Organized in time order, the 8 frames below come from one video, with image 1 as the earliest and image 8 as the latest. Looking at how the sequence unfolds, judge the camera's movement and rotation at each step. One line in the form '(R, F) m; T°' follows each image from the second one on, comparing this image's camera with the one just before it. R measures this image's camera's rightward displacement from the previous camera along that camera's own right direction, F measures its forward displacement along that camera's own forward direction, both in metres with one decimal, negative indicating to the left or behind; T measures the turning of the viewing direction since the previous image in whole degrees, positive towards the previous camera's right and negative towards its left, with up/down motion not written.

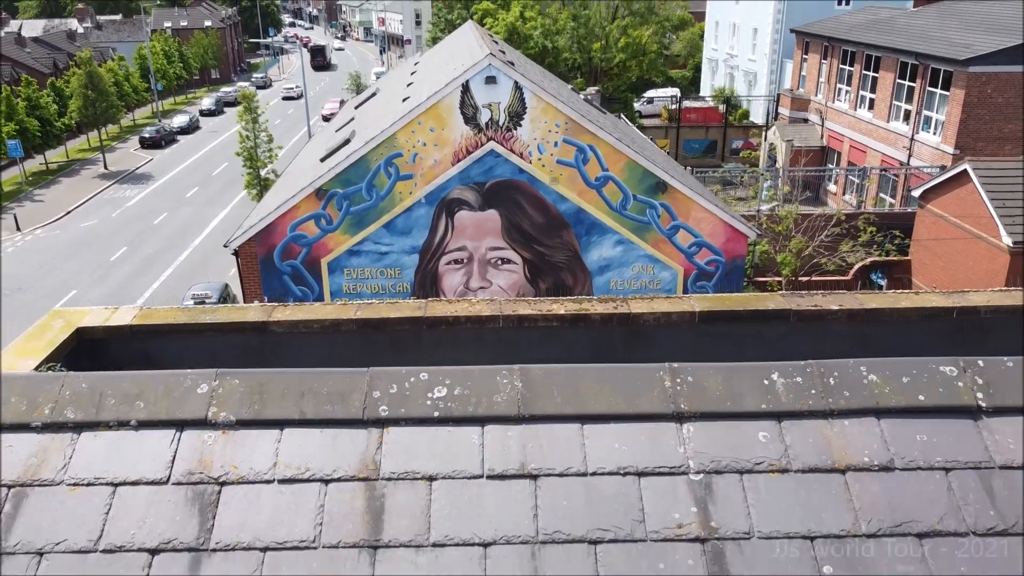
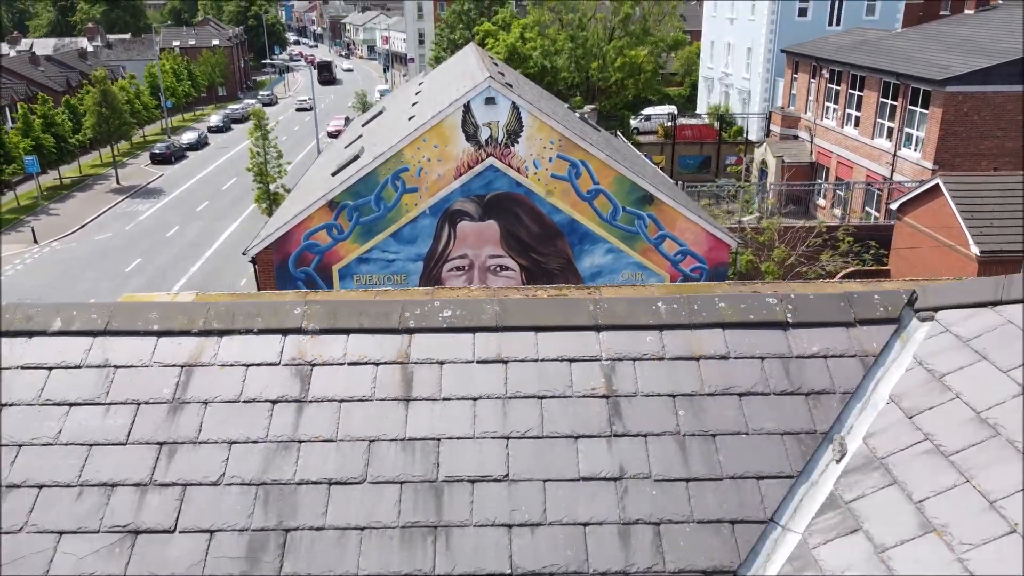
(+0.1, -1.0) m; 0°
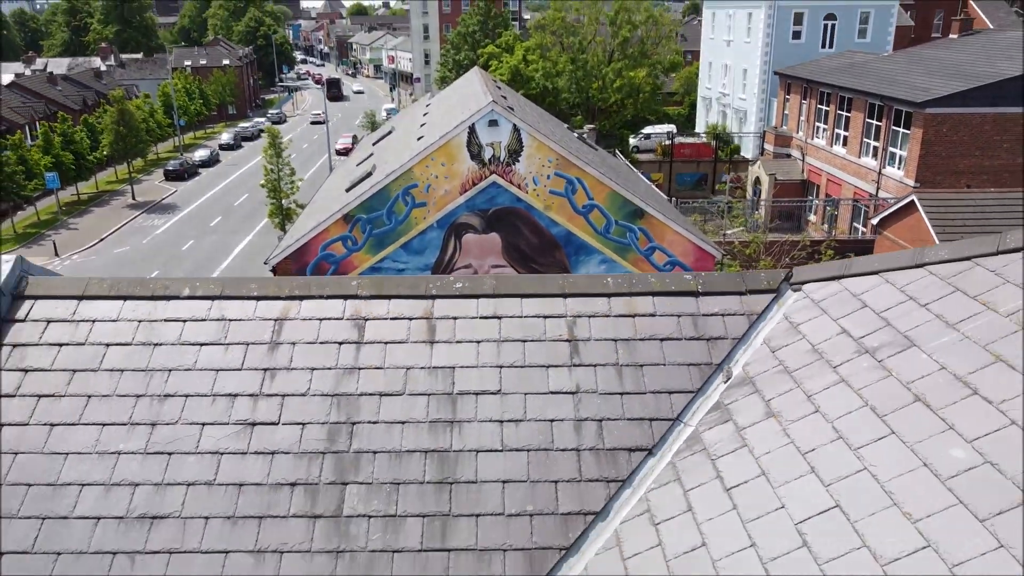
(+0.1, -1.1) m; 0°
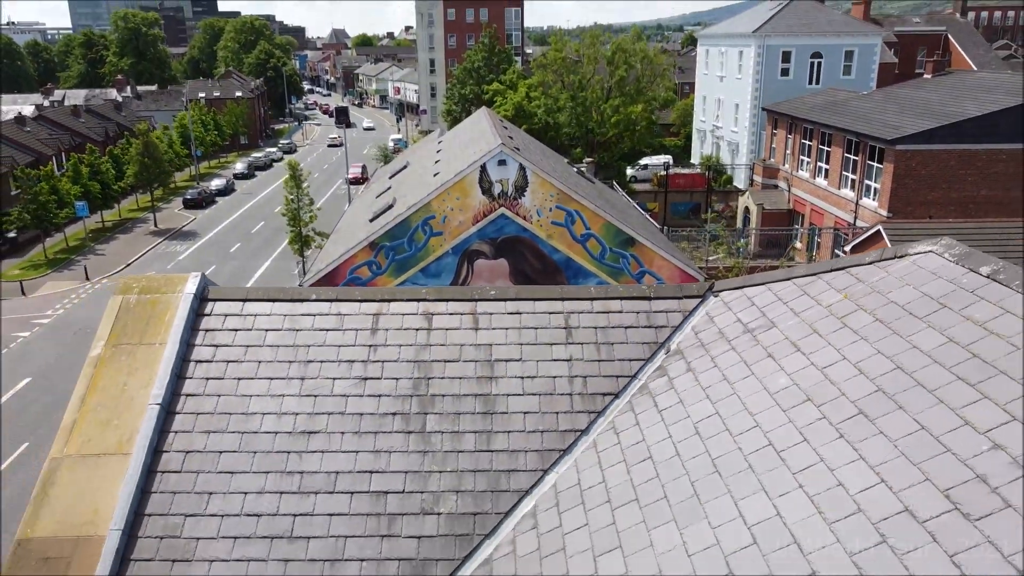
(-0.1, -1.9) m; 0°
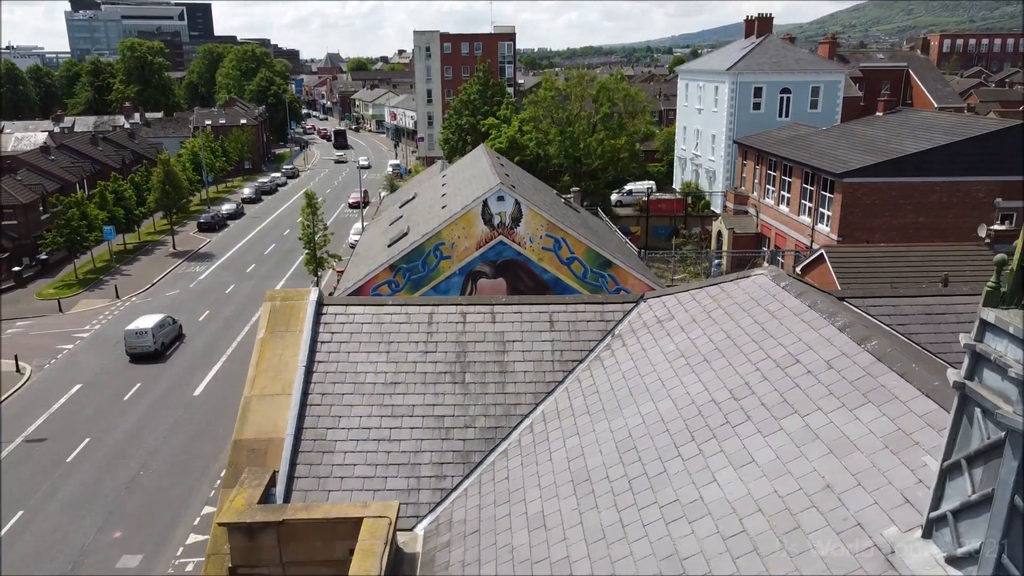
(-0.1, -3.3) m; +1°
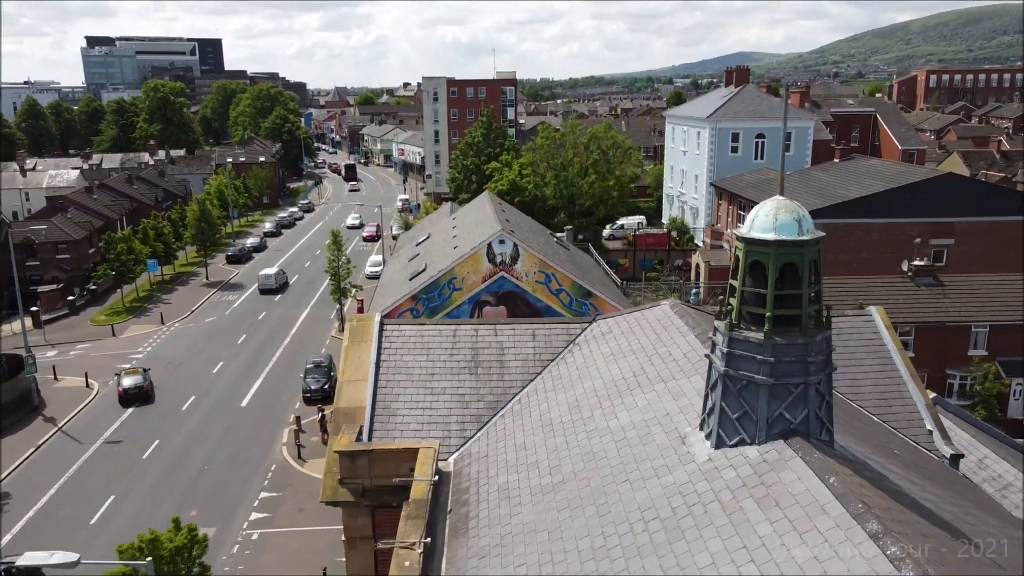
(+0.1, -4.6) m; 0°
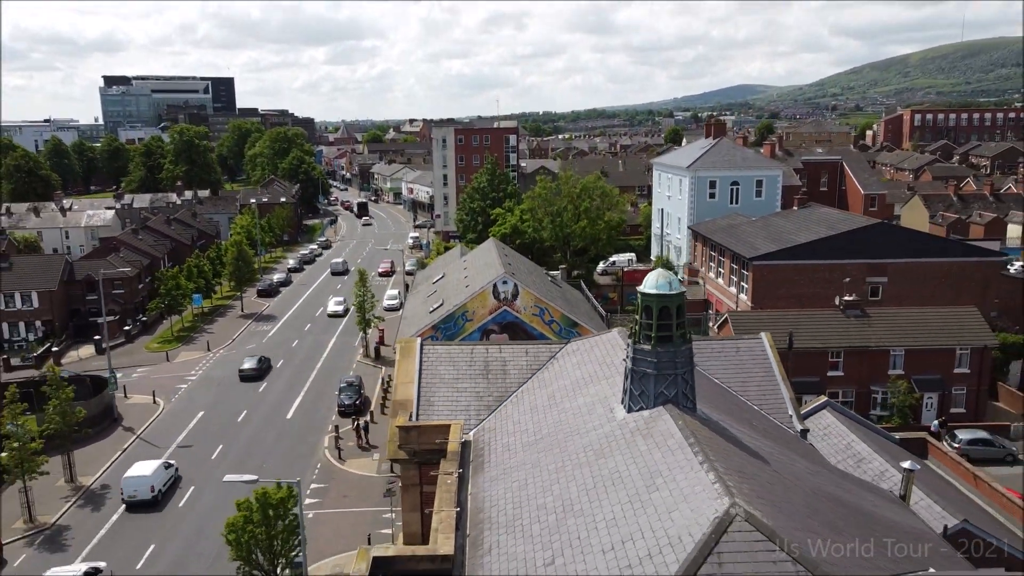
(+0.1, -6.0) m; 0°
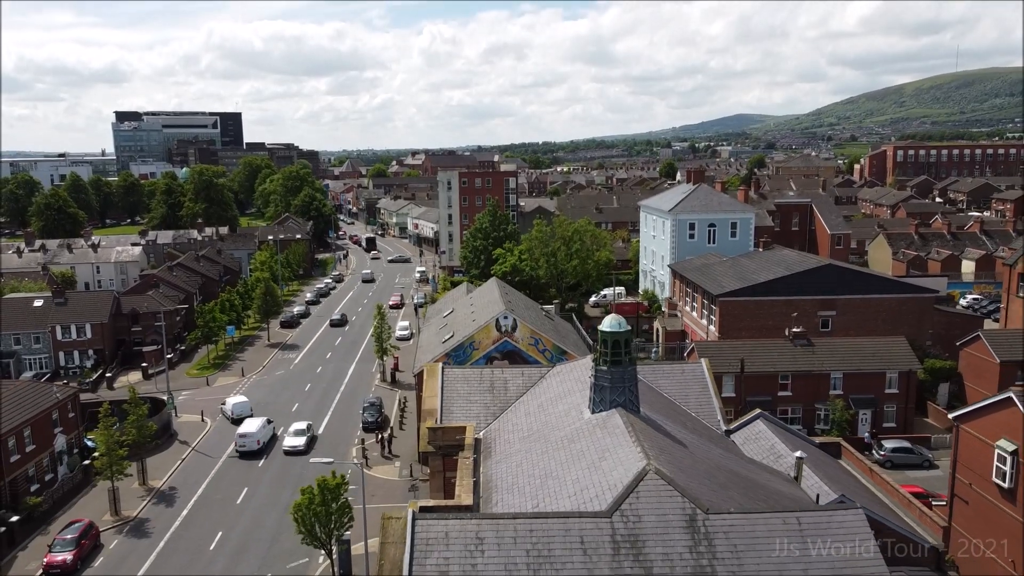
(0.0, -6.2) m; 0°
